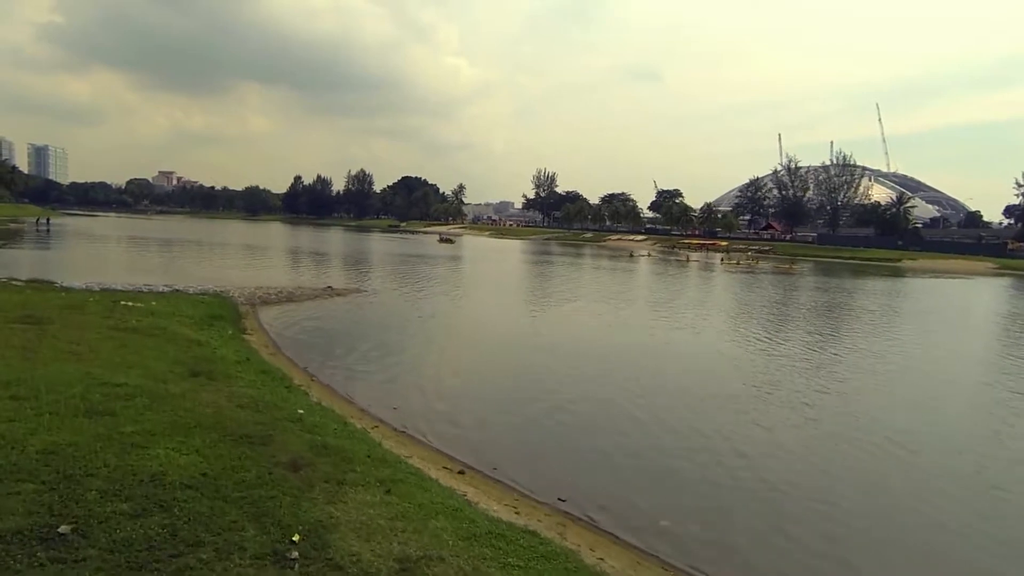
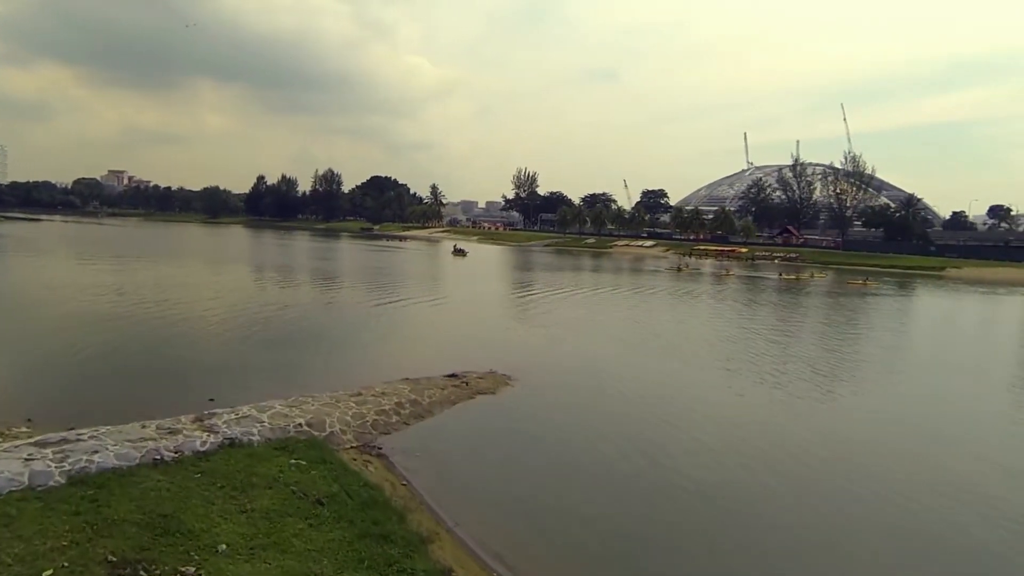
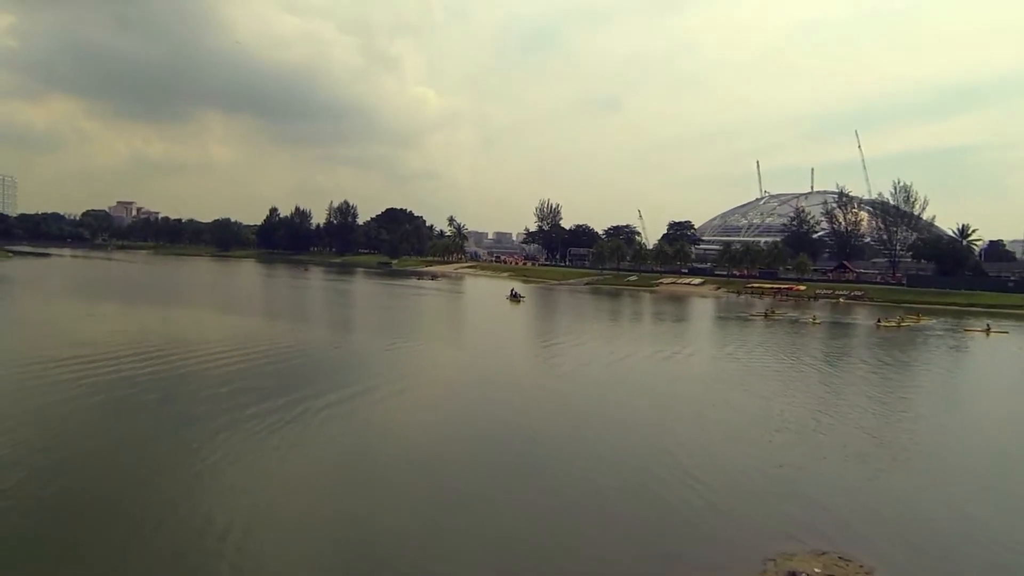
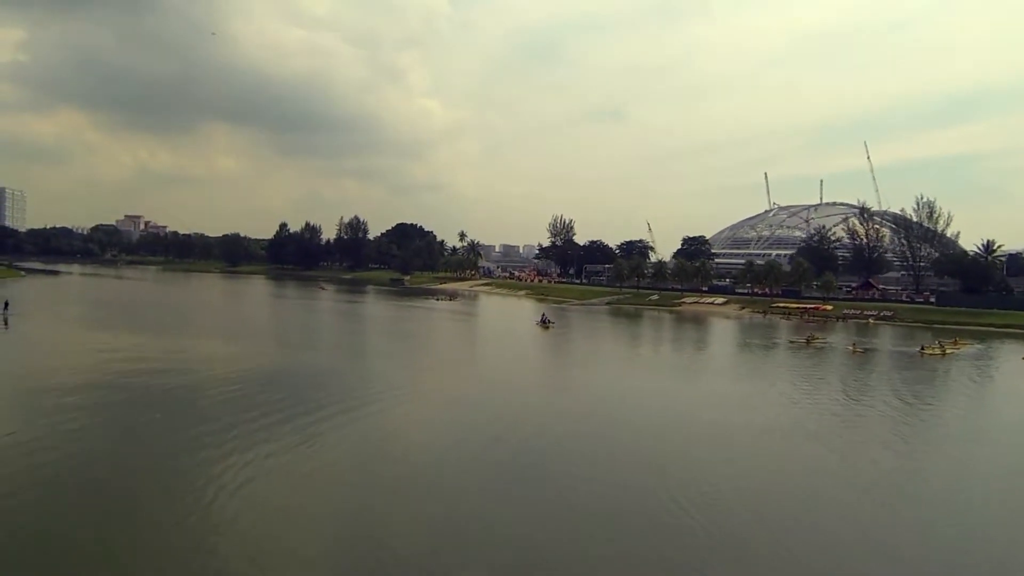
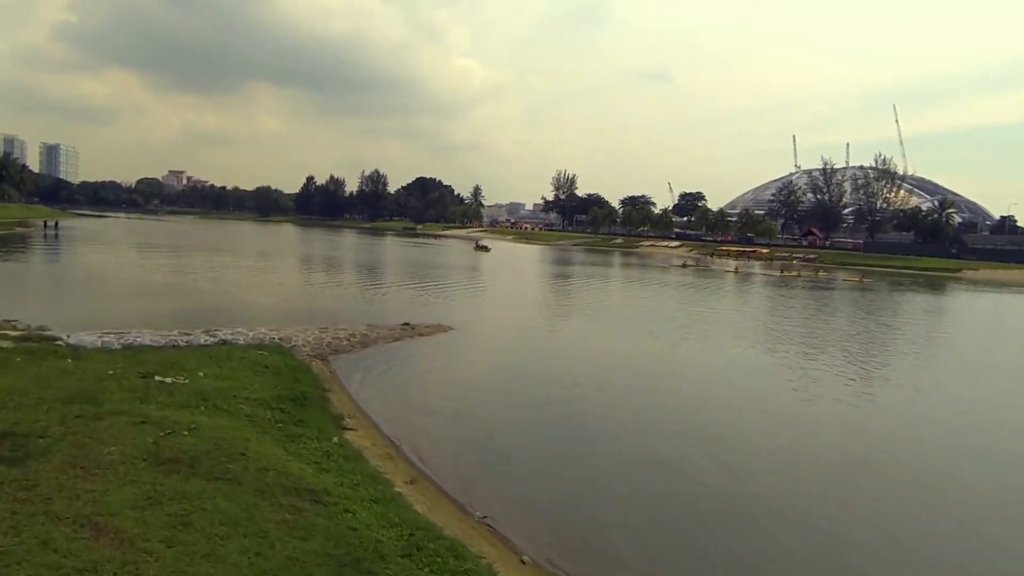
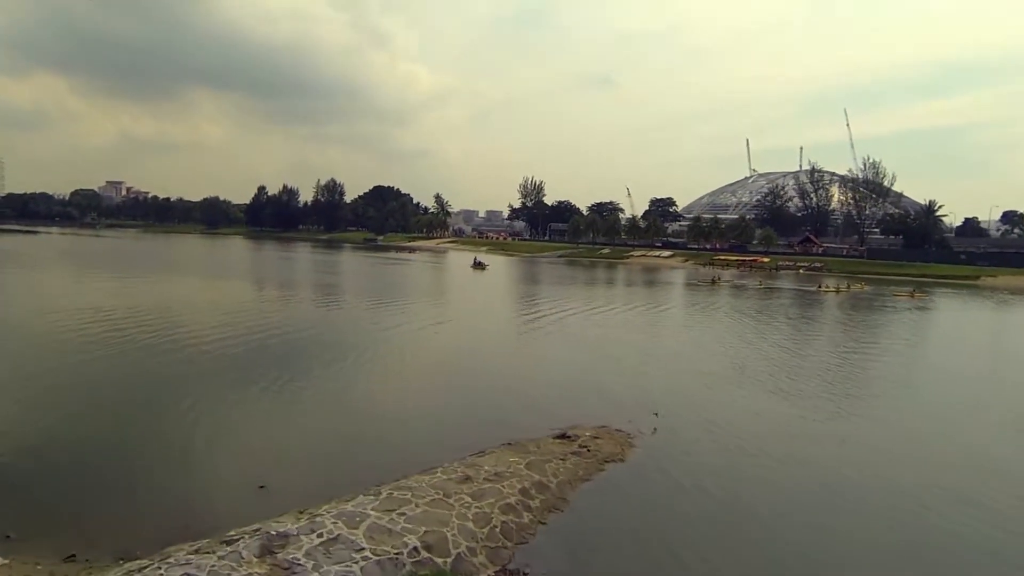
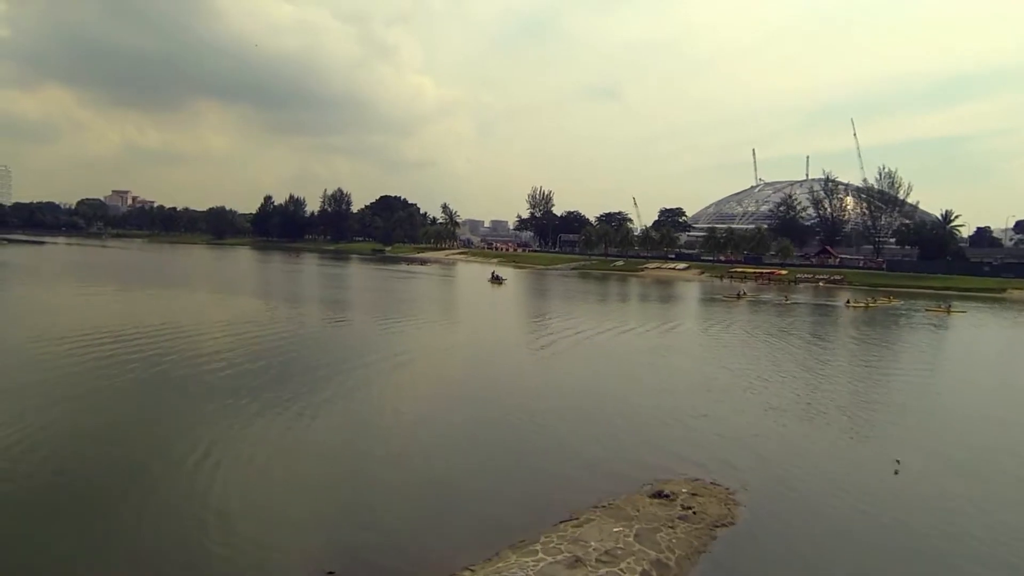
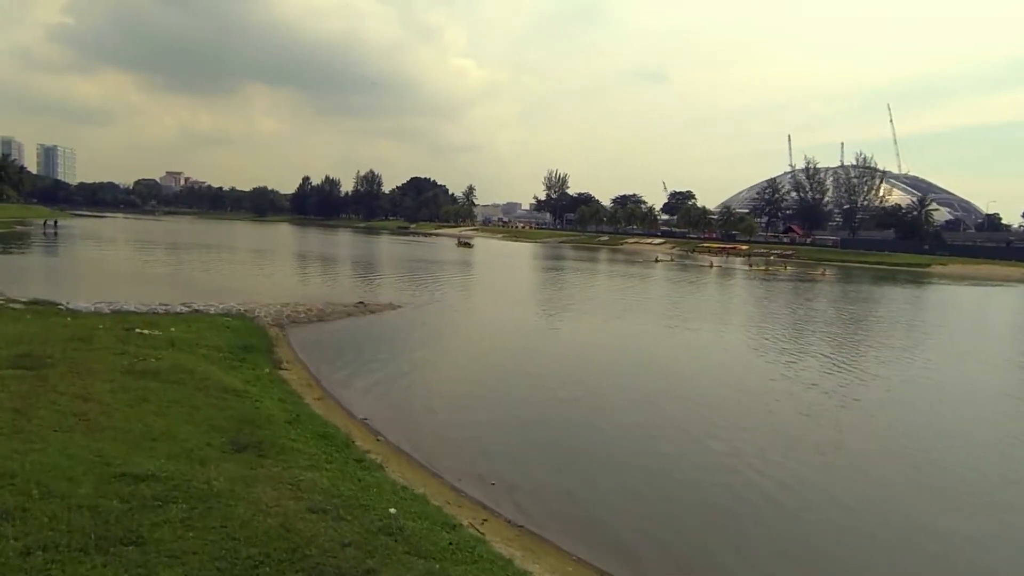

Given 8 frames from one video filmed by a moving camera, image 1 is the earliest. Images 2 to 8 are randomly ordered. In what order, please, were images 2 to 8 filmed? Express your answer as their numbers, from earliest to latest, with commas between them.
8, 5, 2, 6, 7, 3, 4
